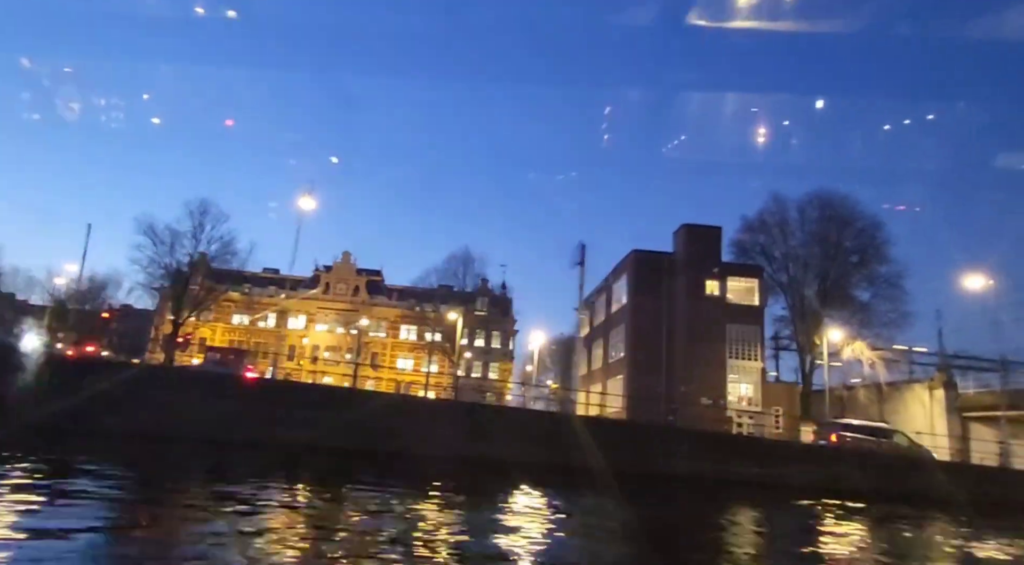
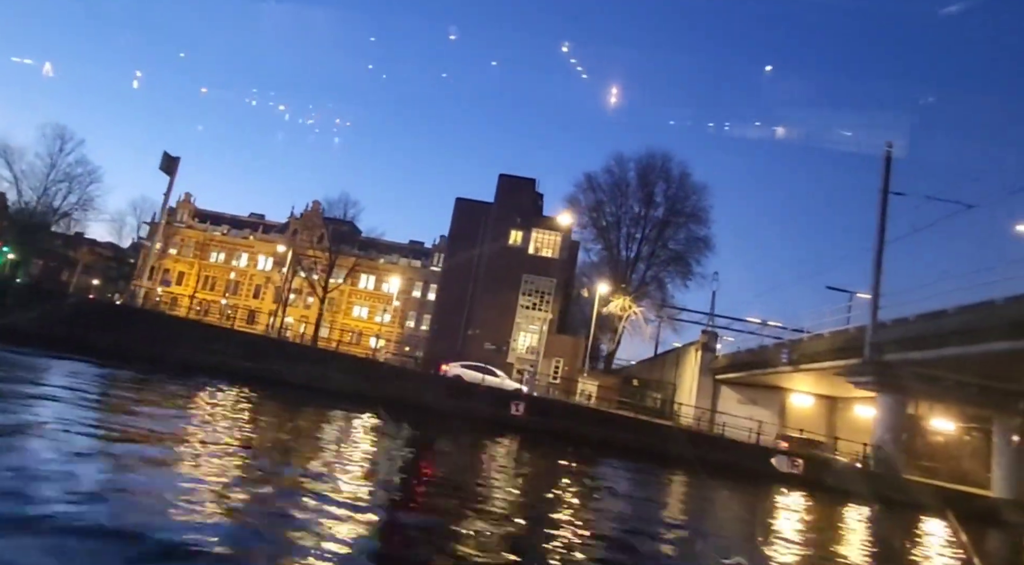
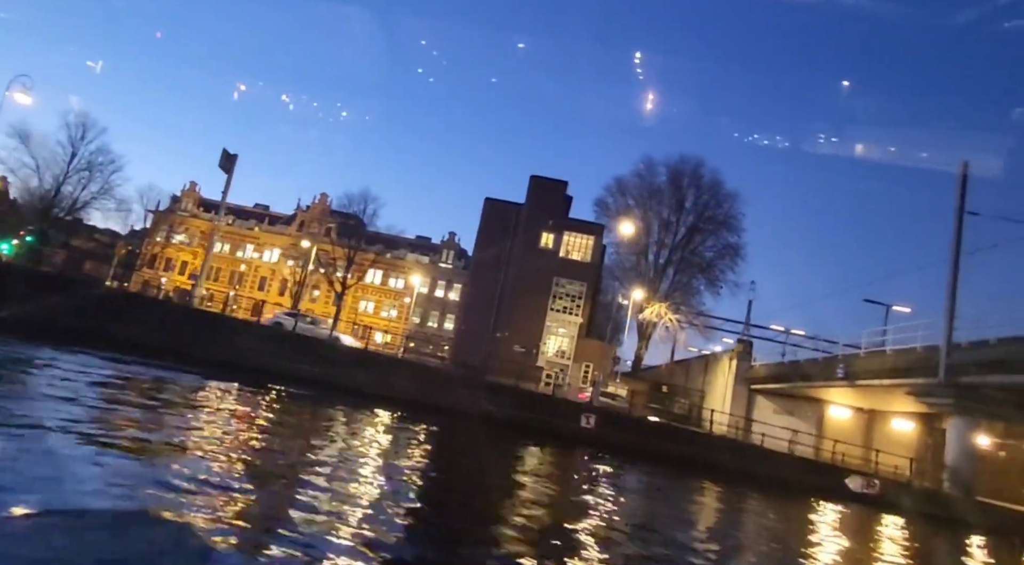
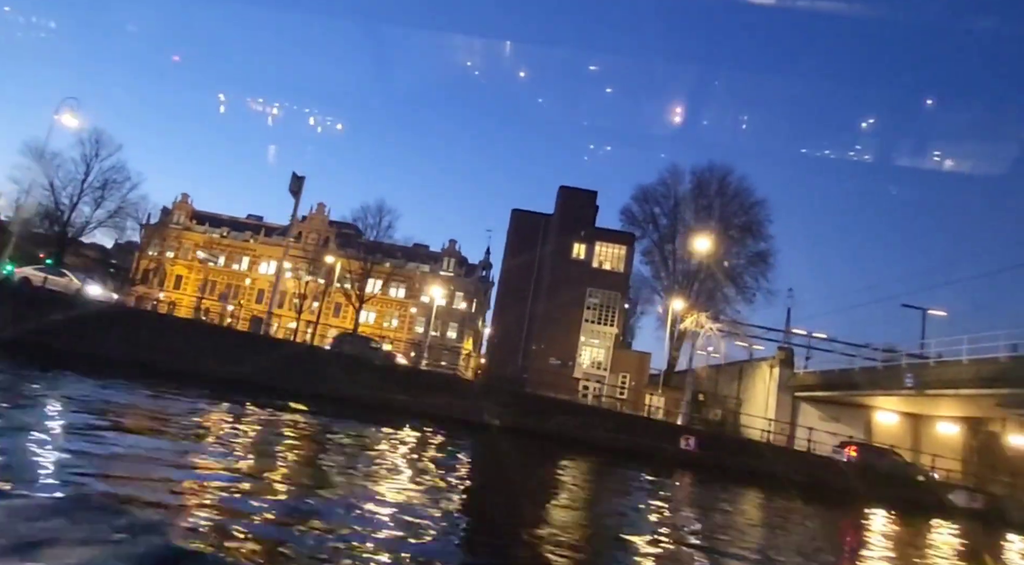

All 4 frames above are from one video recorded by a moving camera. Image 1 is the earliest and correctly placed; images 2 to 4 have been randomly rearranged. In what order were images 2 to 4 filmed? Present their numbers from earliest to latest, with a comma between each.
4, 3, 2
